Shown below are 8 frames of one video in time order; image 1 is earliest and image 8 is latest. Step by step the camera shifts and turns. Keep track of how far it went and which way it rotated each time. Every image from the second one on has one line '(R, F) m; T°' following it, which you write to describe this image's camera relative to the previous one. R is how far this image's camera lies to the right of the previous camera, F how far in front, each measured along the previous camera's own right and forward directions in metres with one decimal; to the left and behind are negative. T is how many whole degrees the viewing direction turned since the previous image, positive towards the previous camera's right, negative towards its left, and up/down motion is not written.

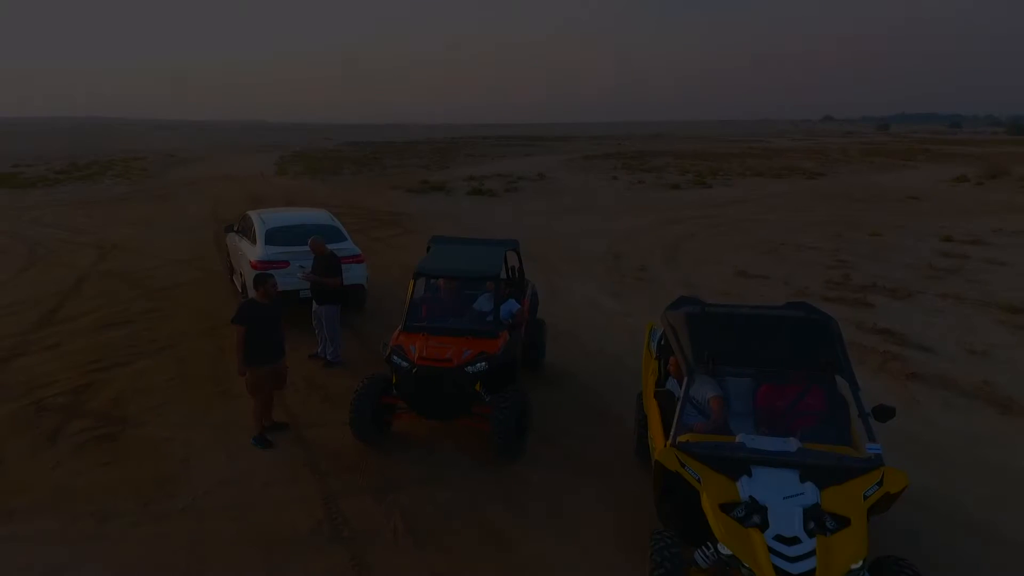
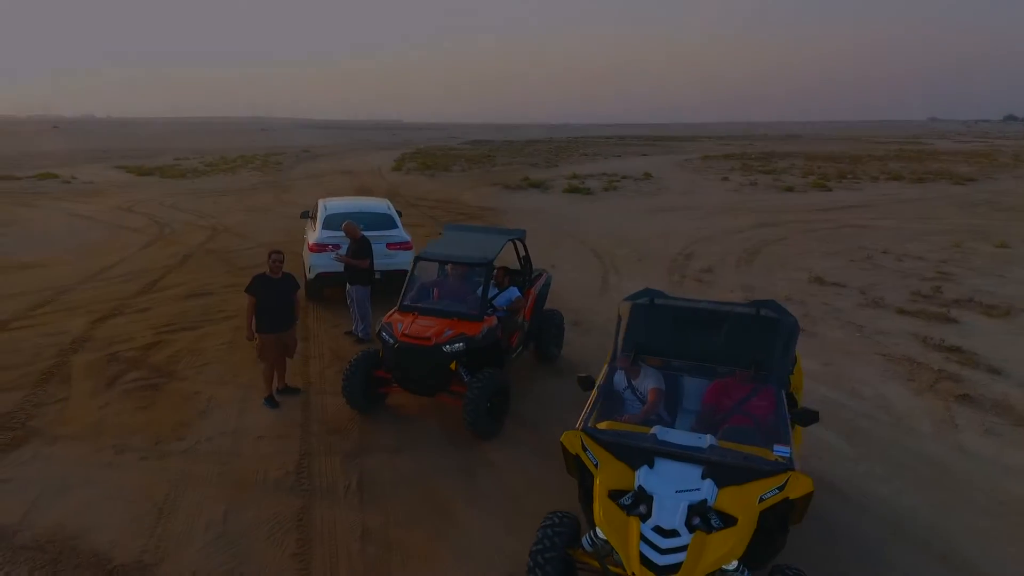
(+1.3, 0.0) m; -11°
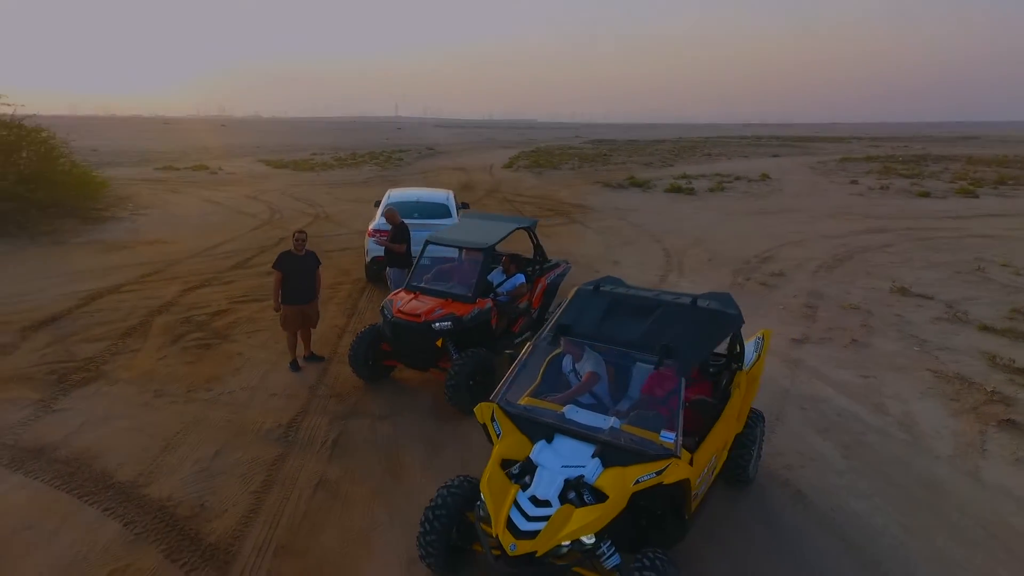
(+1.3, -0.1) m; -11°
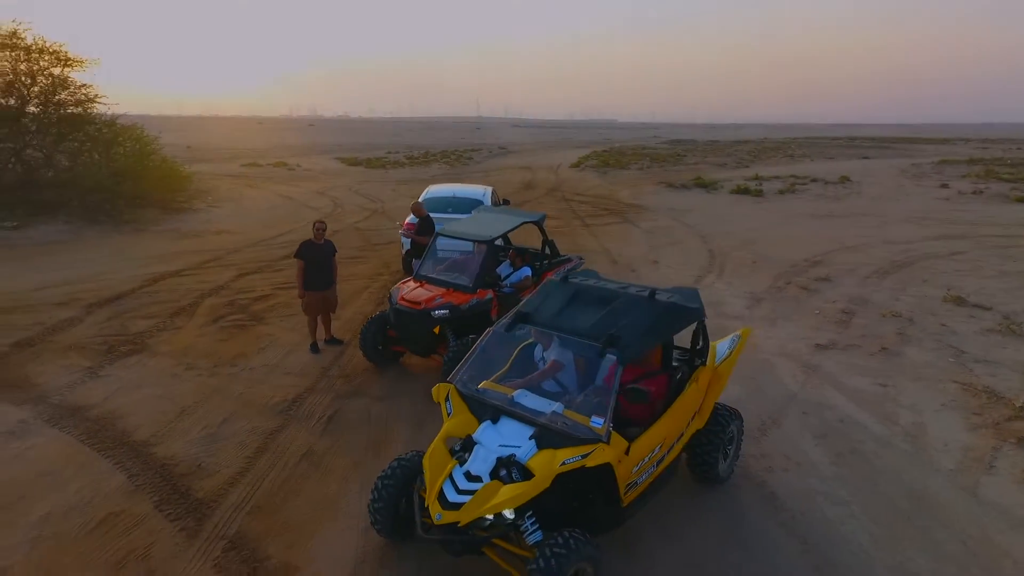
(+0.8, -0.1) m; -7°
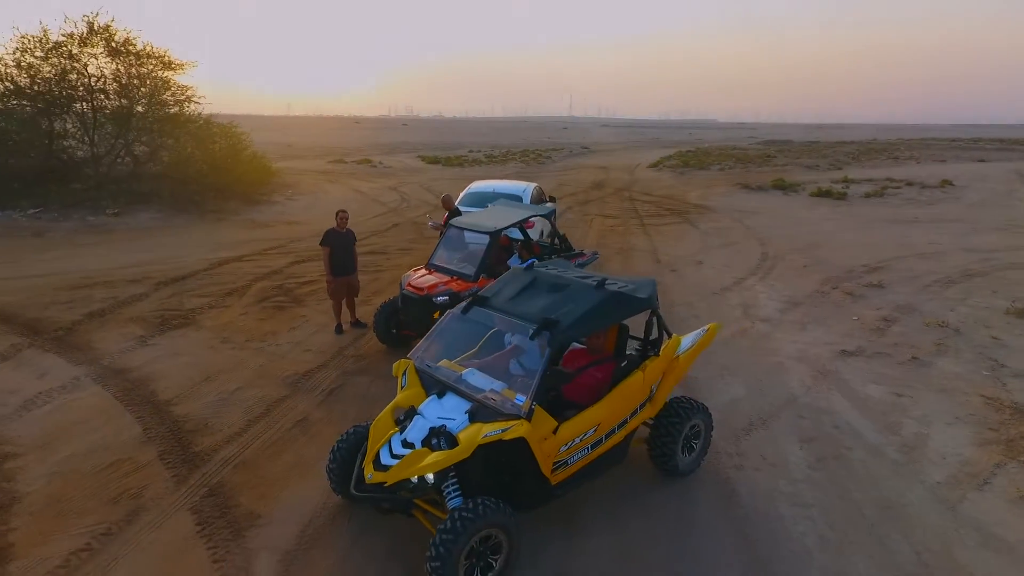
(+1.0, -0.2) m; -8°
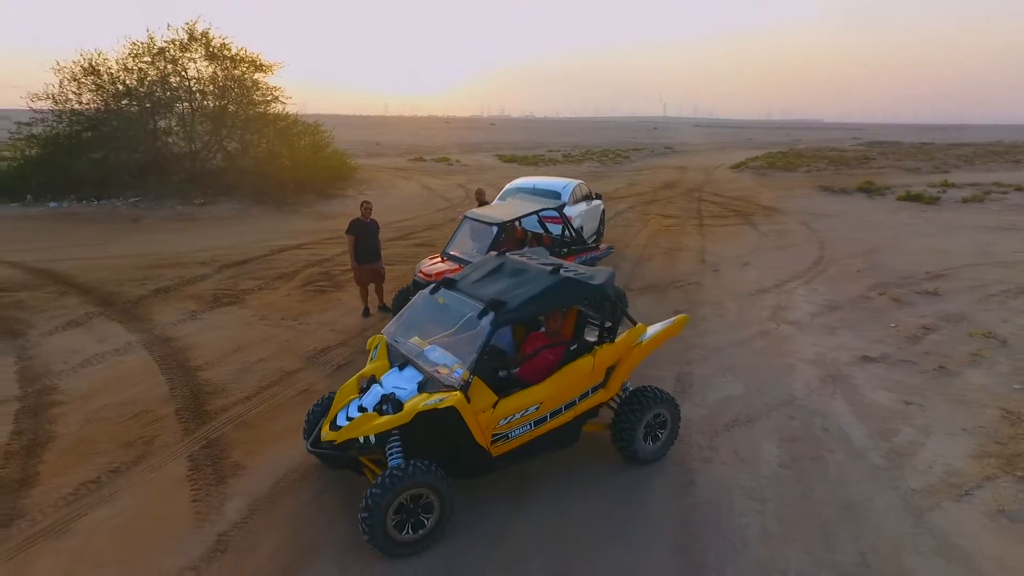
(+1.0, -0.2) m; -8°
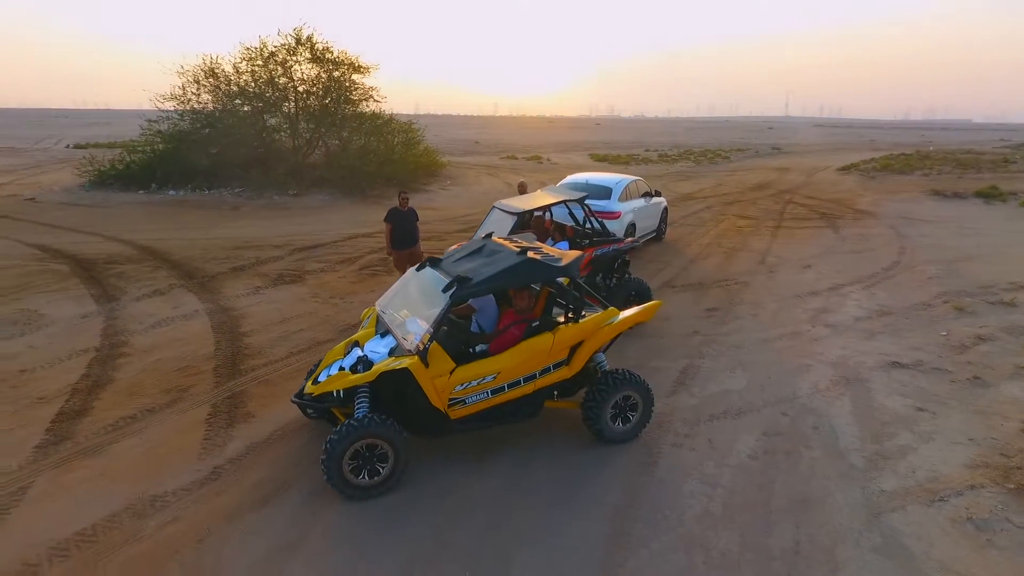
(+1.1, -0.3) m; -9°
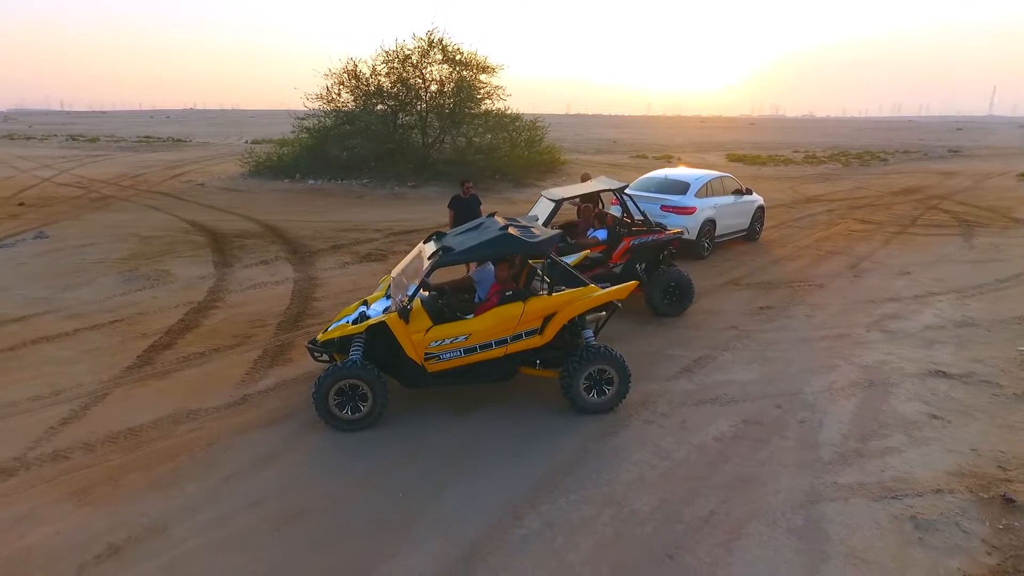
(+1.4, -0.4) m; -13°
